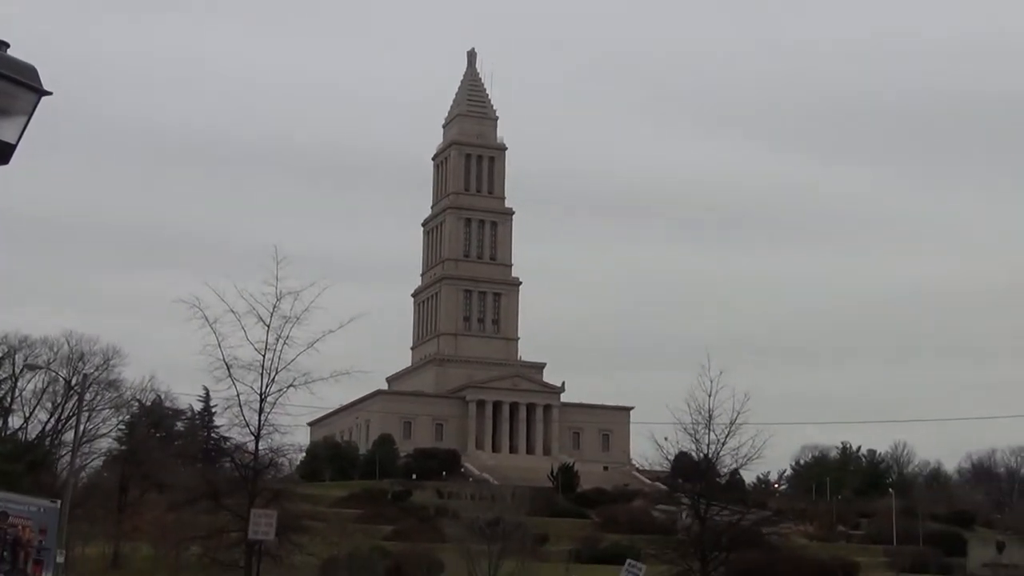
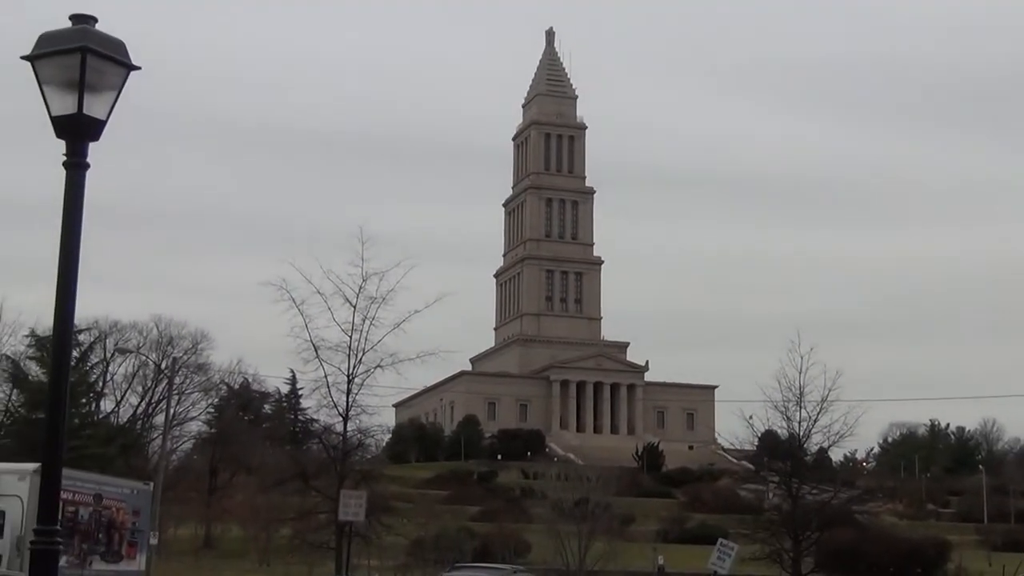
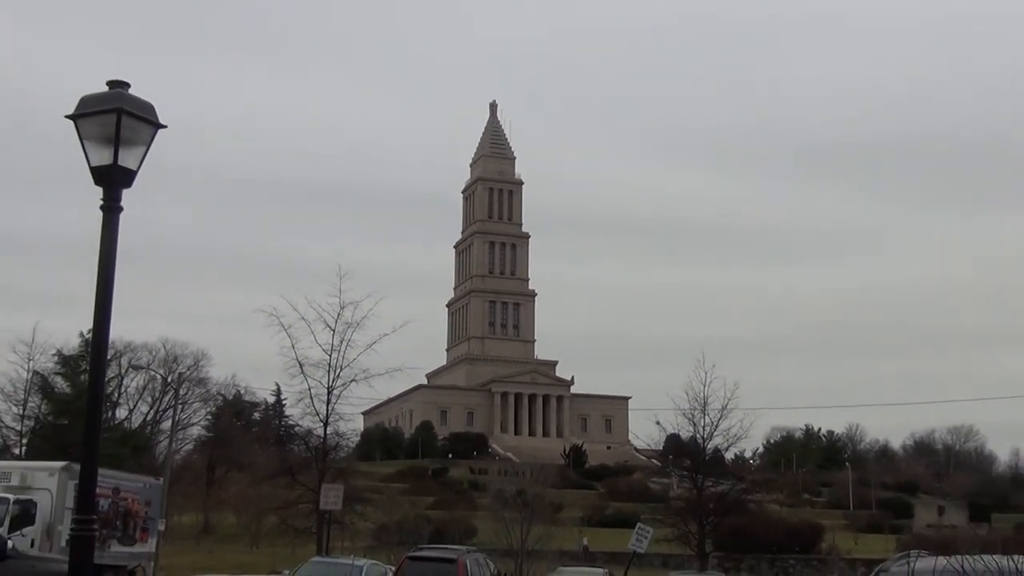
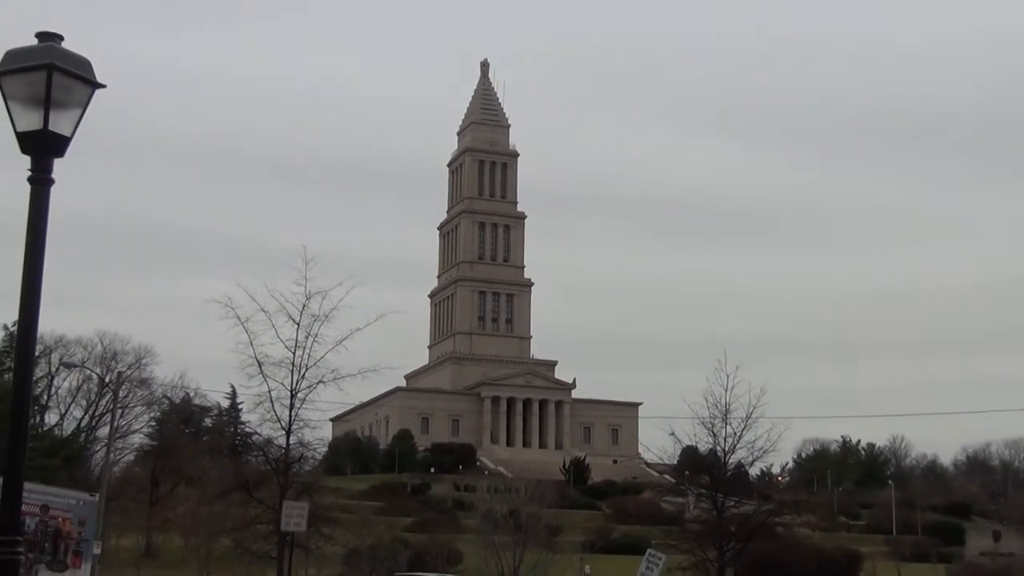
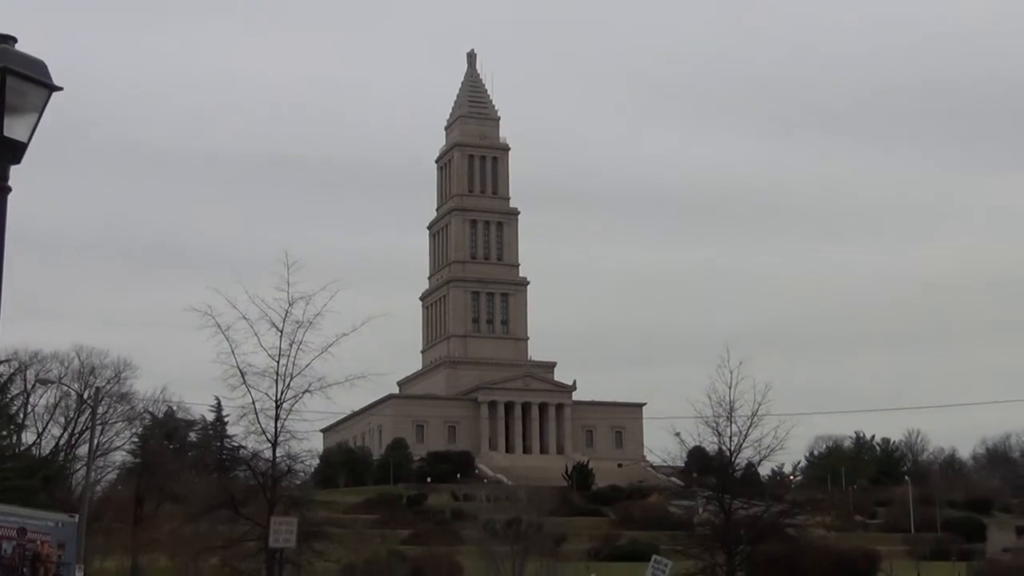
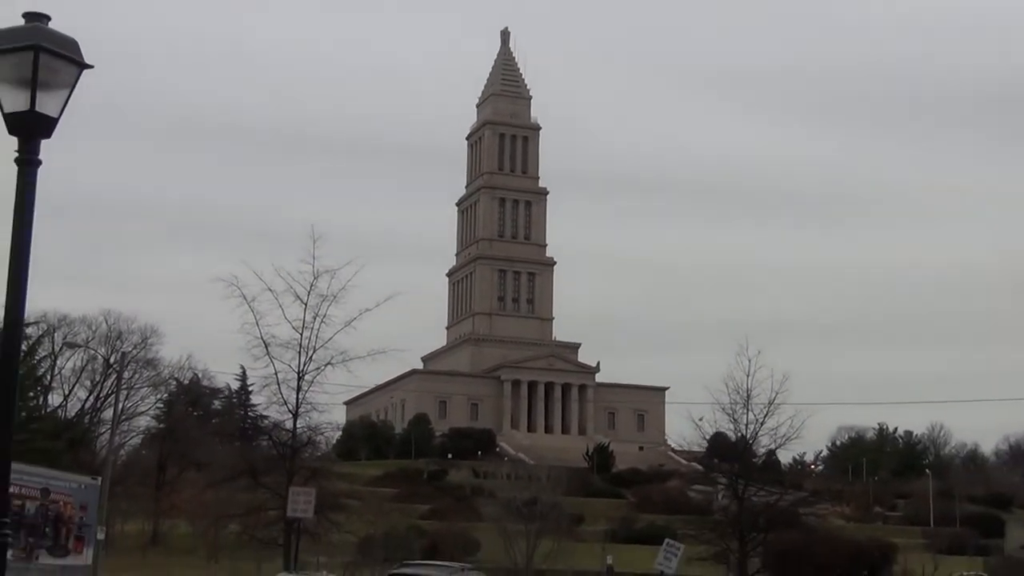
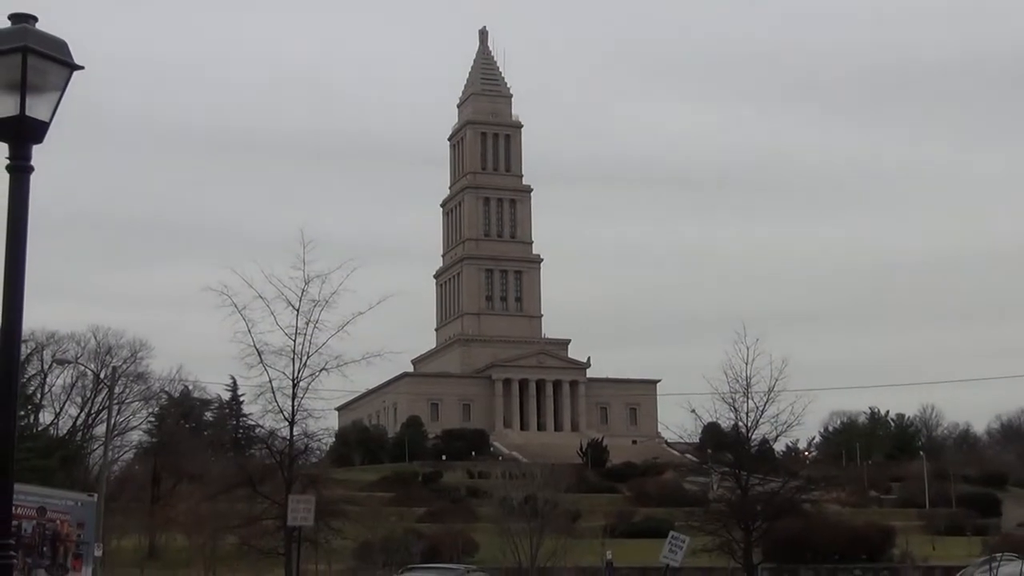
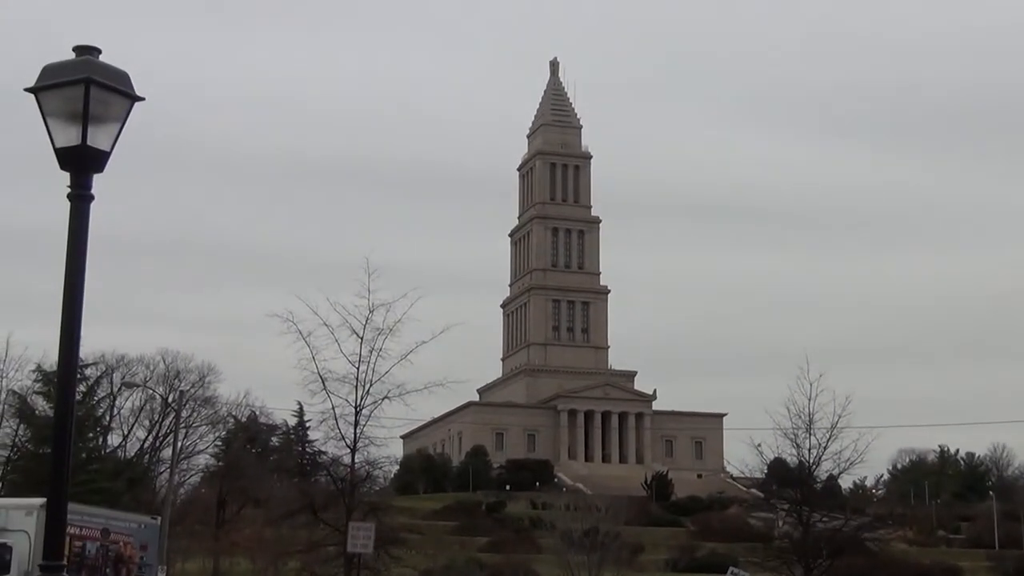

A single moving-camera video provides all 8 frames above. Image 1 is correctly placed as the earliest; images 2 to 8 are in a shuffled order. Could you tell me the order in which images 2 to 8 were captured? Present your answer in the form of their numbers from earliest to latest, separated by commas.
6, 2, 8, 5, 7, 4, 3
